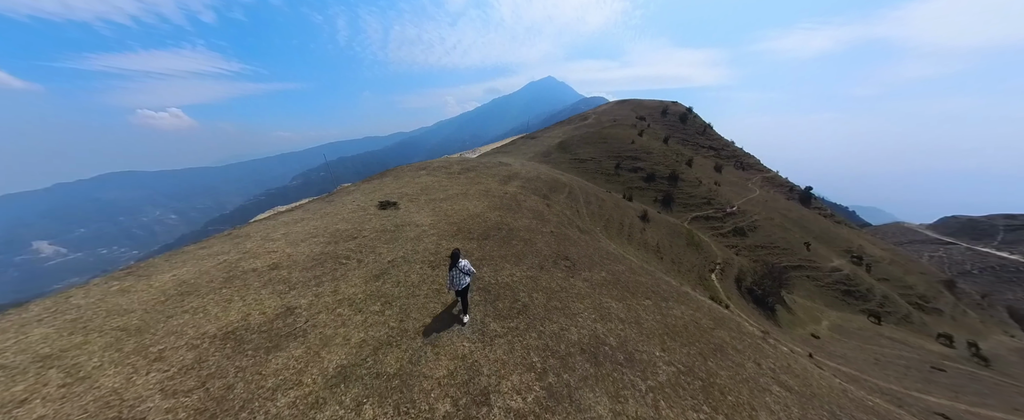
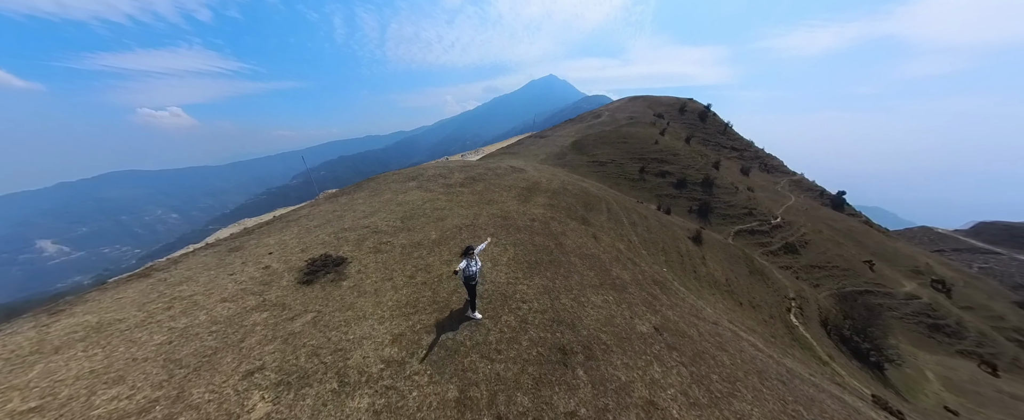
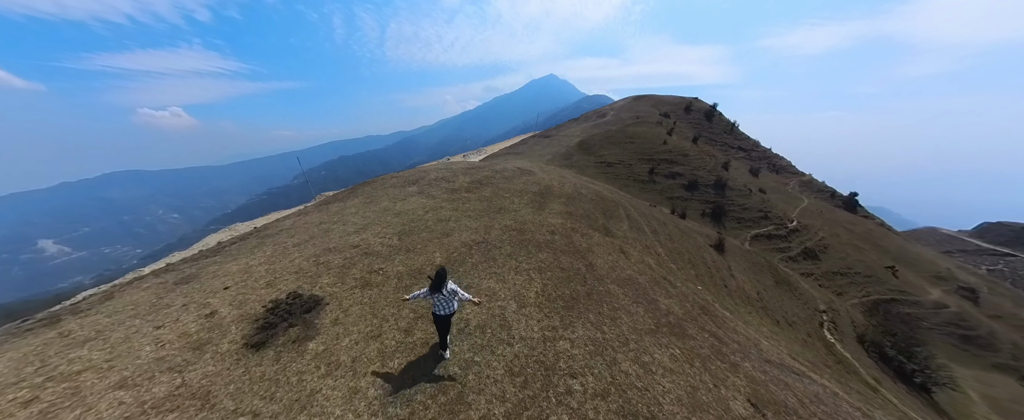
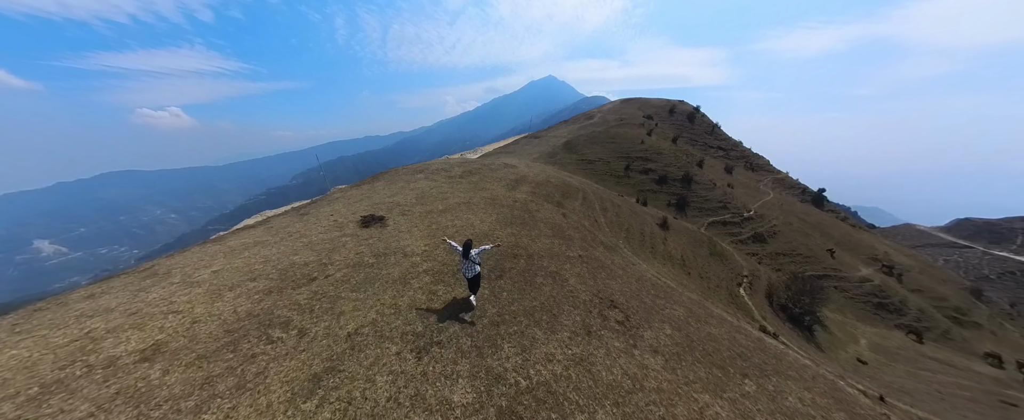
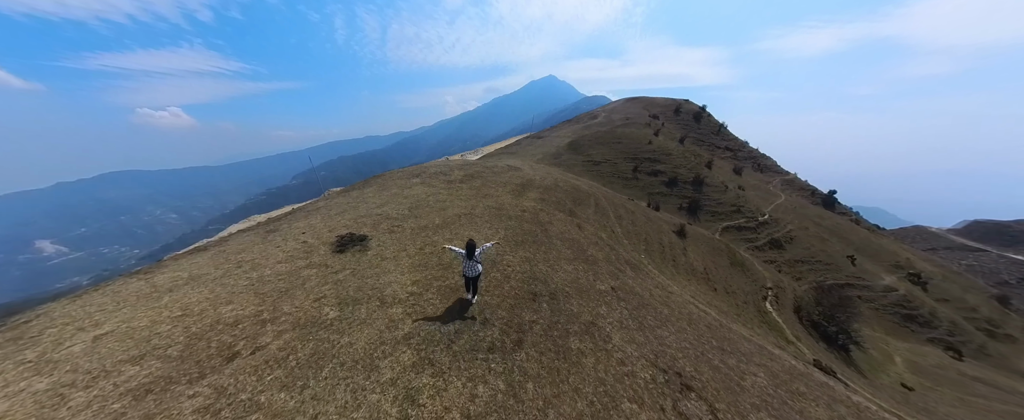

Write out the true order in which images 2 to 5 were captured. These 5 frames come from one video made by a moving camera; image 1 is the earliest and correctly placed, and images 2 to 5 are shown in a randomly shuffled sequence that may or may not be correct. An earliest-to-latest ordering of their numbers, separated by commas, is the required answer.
4, 5, 2, 3
